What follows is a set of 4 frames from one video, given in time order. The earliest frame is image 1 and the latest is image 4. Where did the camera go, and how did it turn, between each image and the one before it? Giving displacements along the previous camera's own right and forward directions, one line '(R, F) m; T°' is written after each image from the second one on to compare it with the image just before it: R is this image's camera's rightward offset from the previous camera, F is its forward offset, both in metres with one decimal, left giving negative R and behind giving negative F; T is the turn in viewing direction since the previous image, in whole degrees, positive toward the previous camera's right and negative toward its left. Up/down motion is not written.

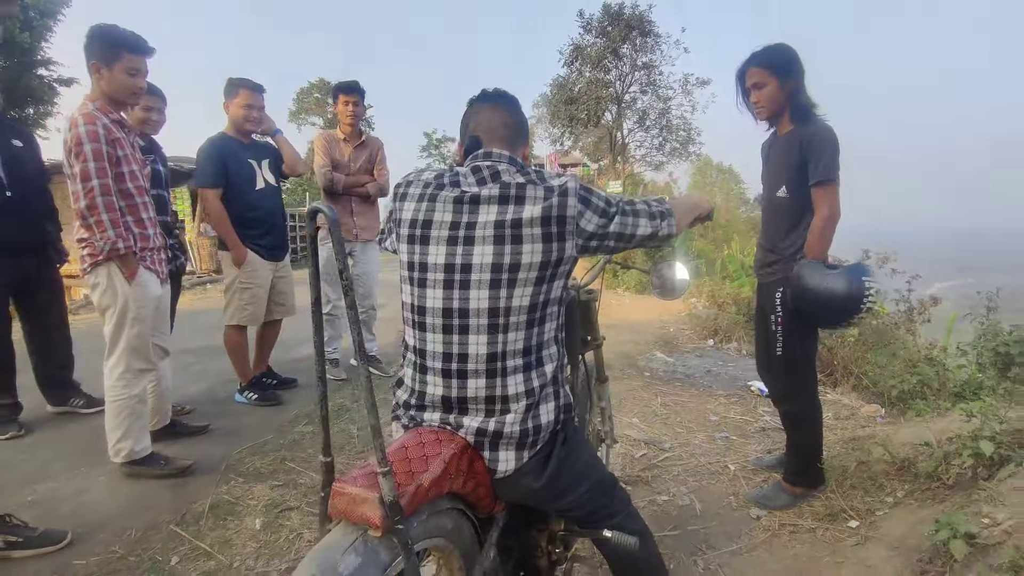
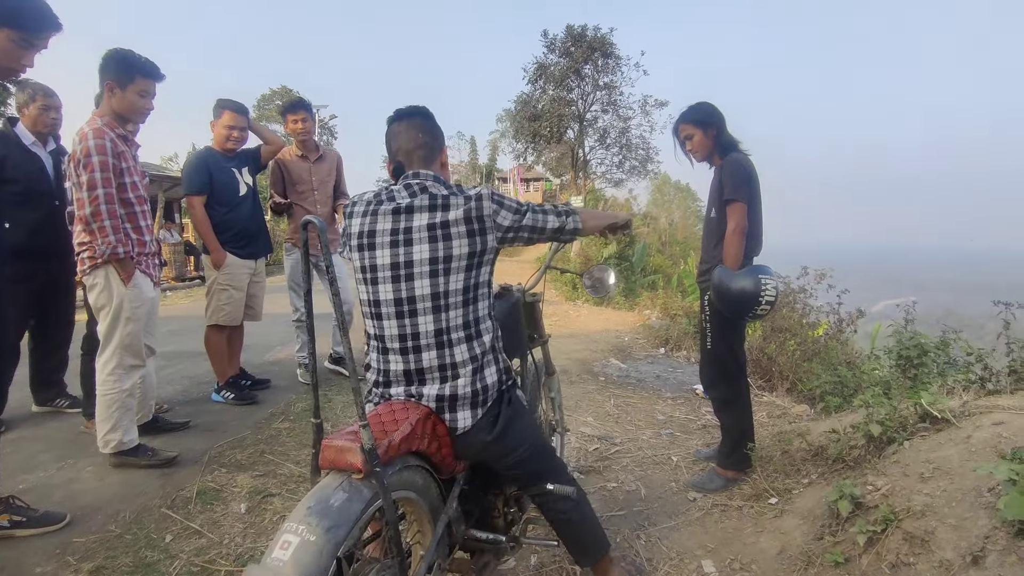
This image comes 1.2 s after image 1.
(0.0, -0.3) m; +4°
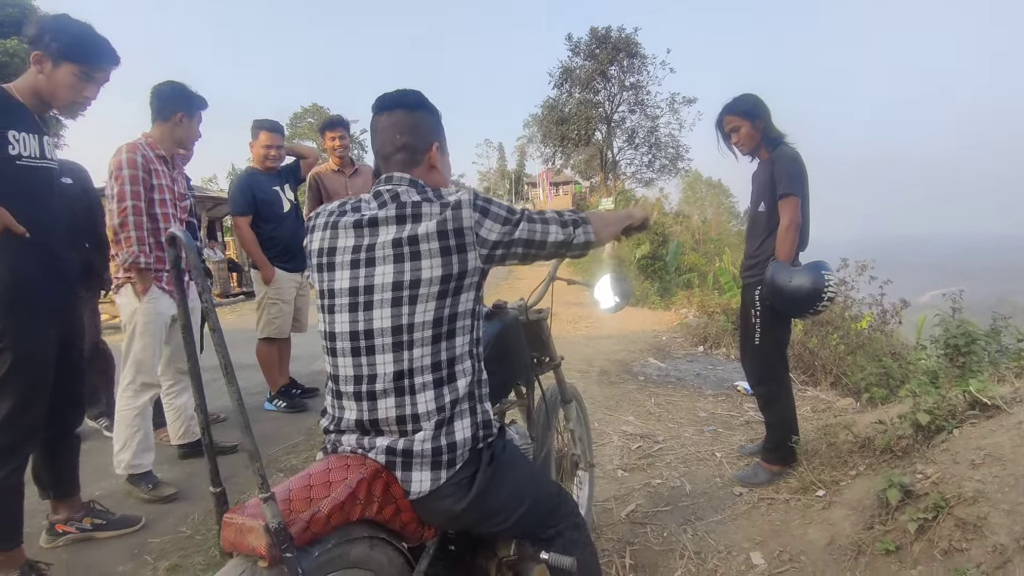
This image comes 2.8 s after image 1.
(0.0, -0.1) m; -3°
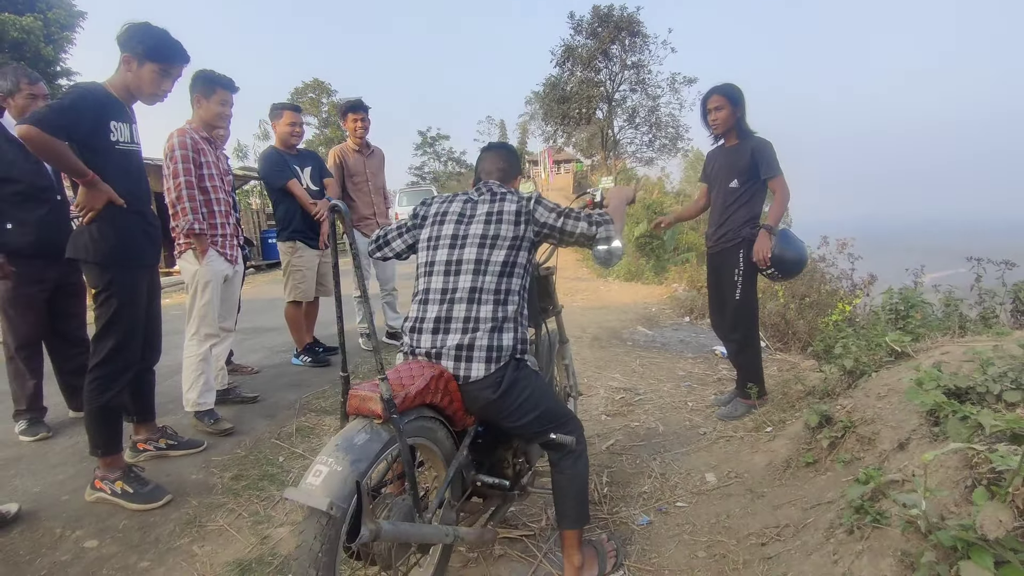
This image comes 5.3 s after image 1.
(0.0, -0.5) m; 0°
